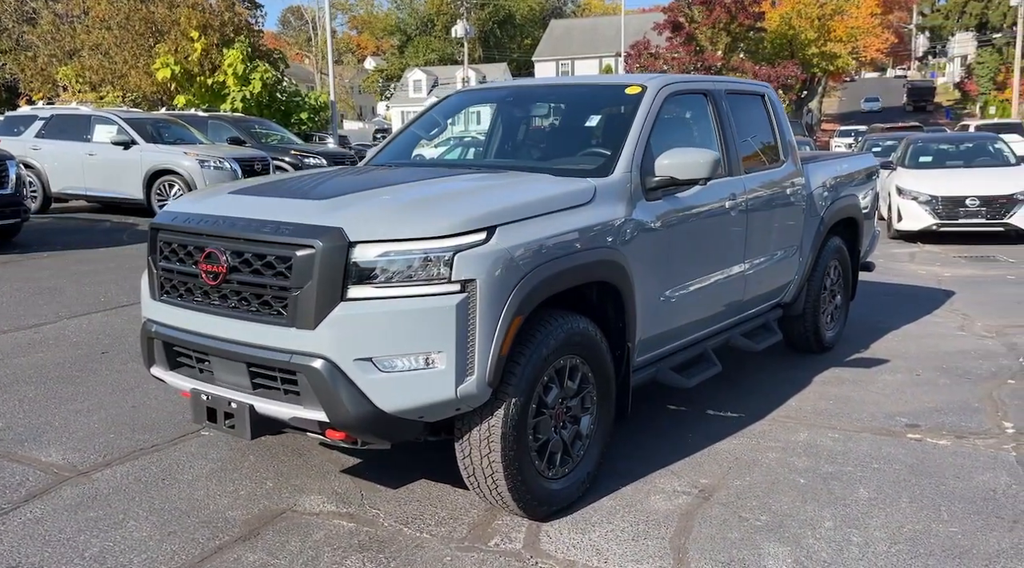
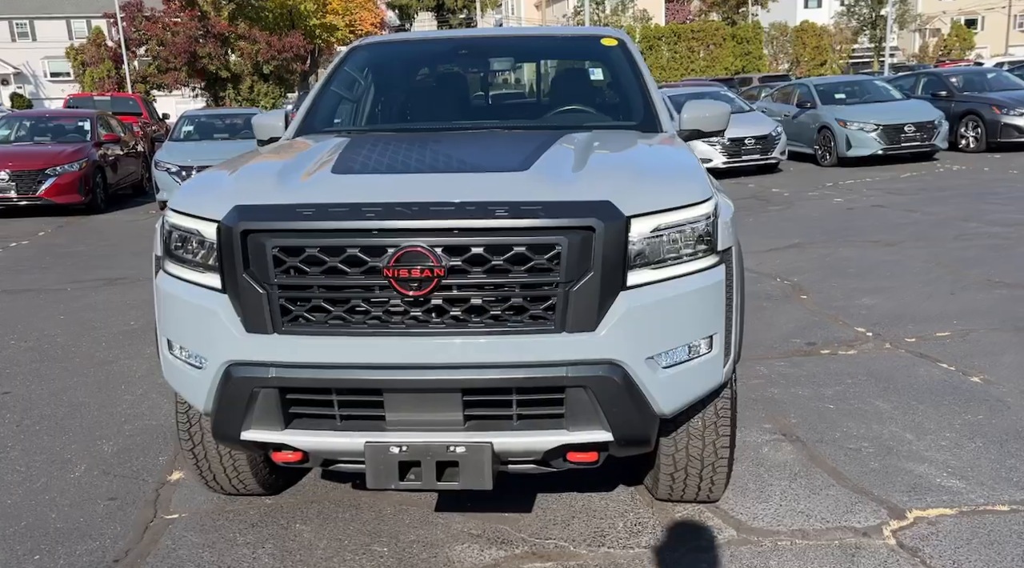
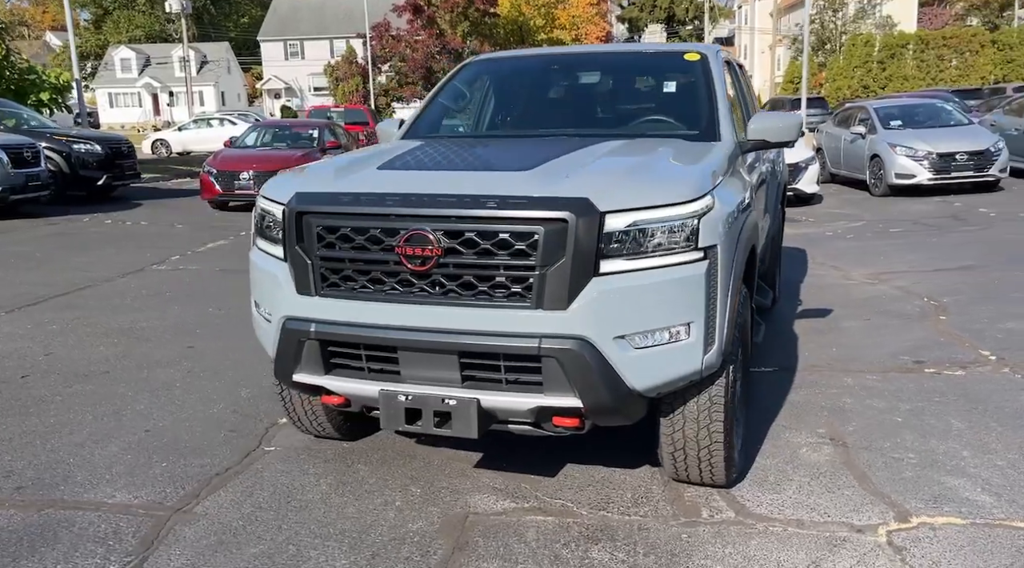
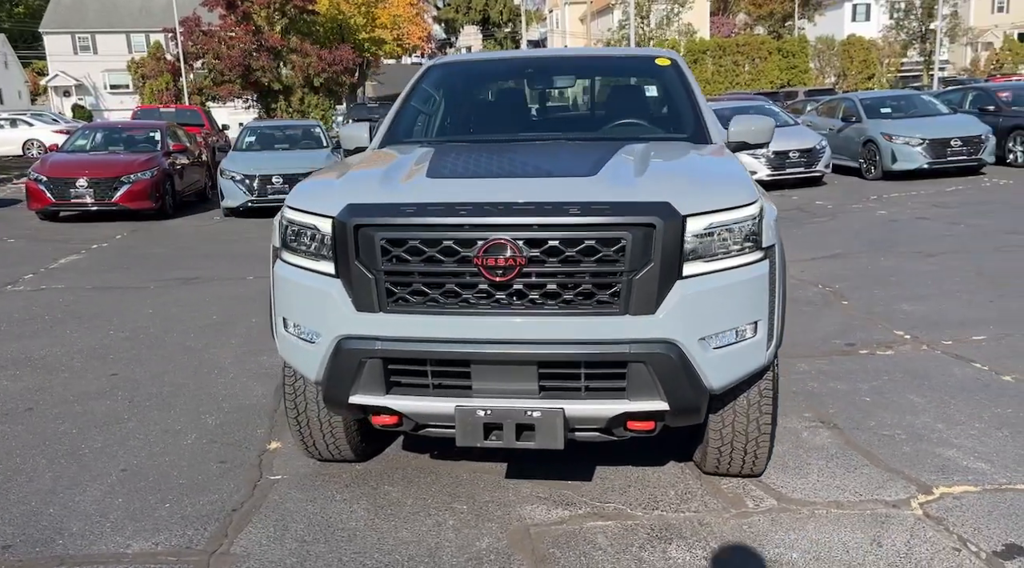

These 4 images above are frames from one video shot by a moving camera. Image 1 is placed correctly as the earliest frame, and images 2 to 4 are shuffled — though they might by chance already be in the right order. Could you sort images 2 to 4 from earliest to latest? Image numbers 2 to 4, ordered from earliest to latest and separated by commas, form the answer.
3, 4, 2
